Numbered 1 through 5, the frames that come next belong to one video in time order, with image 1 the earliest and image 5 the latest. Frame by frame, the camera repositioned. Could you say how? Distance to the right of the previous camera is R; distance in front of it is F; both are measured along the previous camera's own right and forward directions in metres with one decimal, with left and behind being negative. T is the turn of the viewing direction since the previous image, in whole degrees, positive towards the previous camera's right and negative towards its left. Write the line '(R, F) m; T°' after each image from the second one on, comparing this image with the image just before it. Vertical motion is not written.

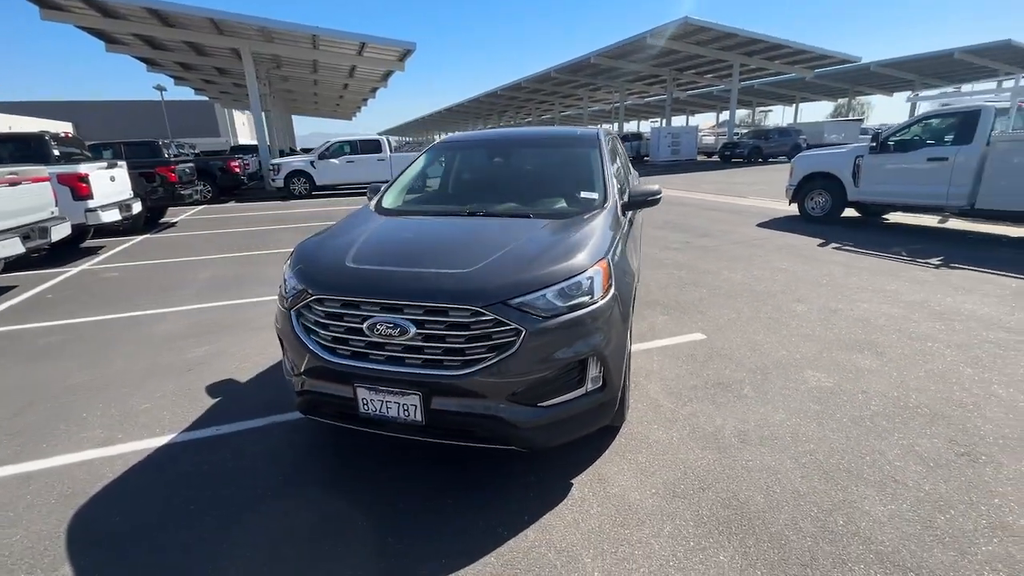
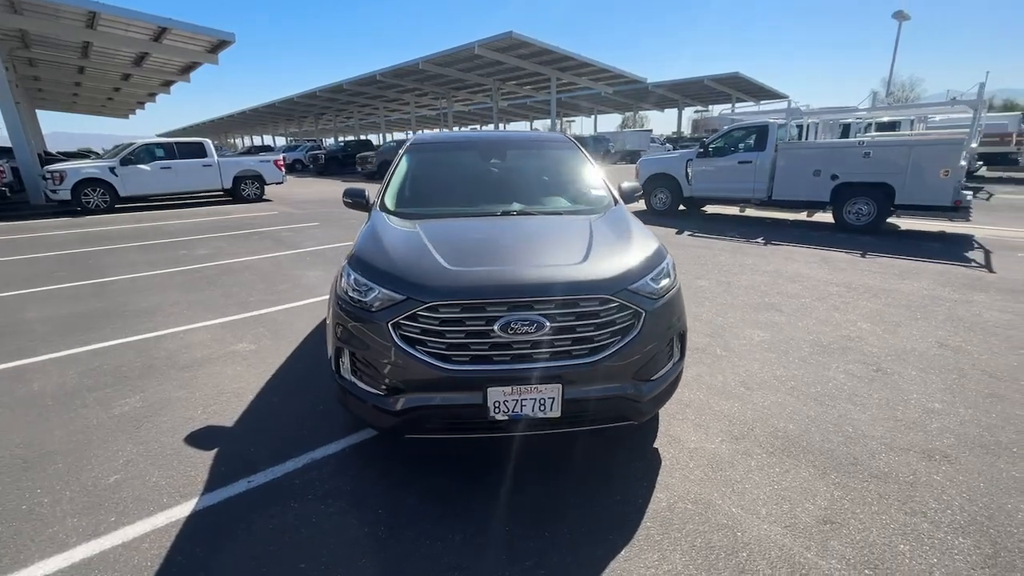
(-1.4, +0.1) m; +20°
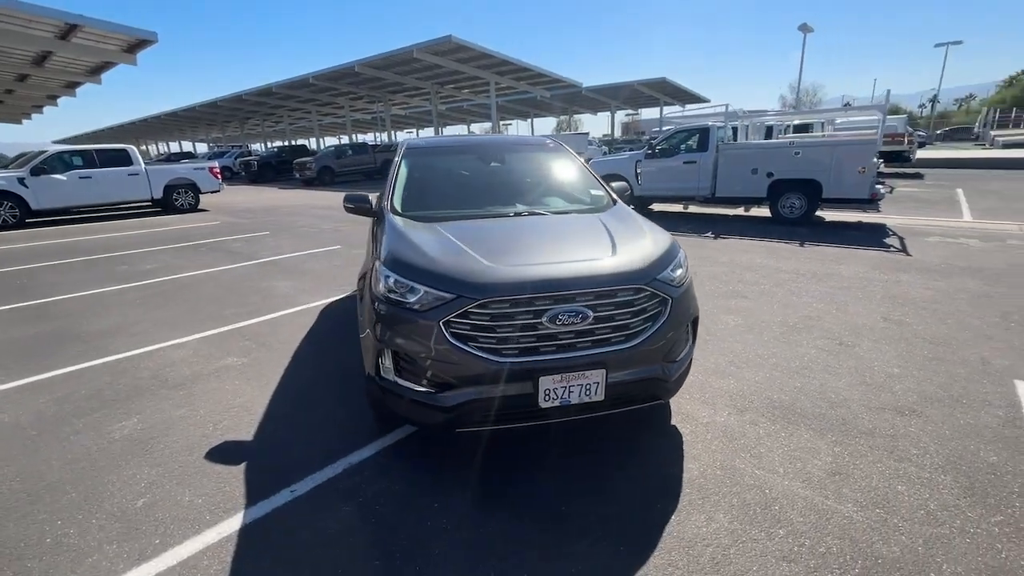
(-0.5, -0.1) m; +7°
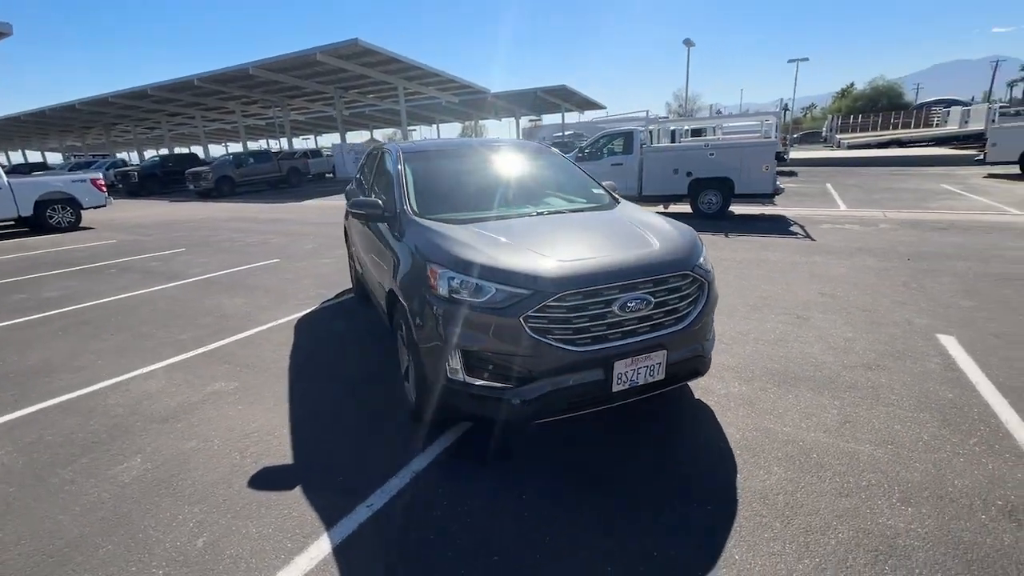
(-0.9, 0.0) m; +11°
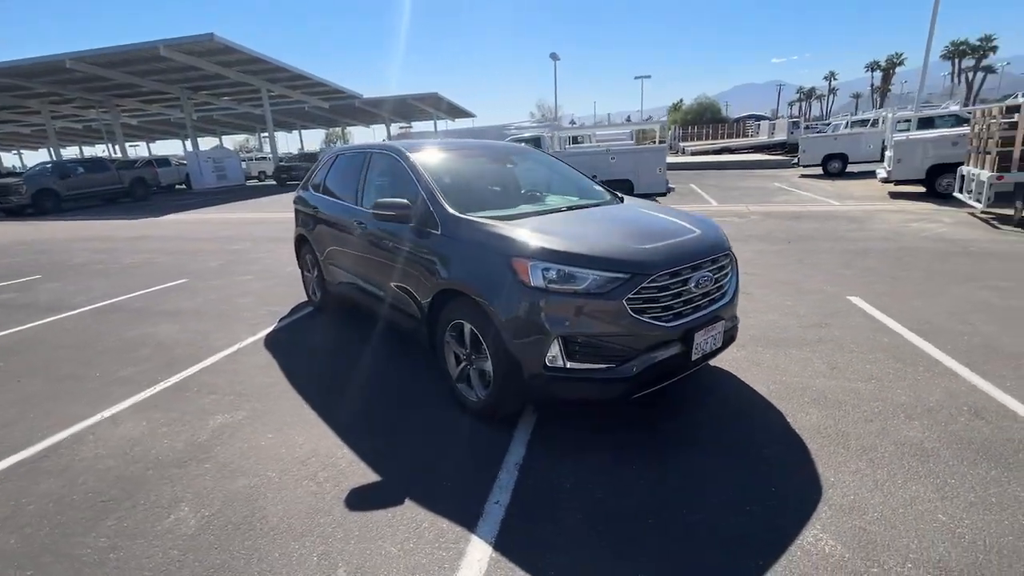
(-1.2, +0.1) m; +15°
